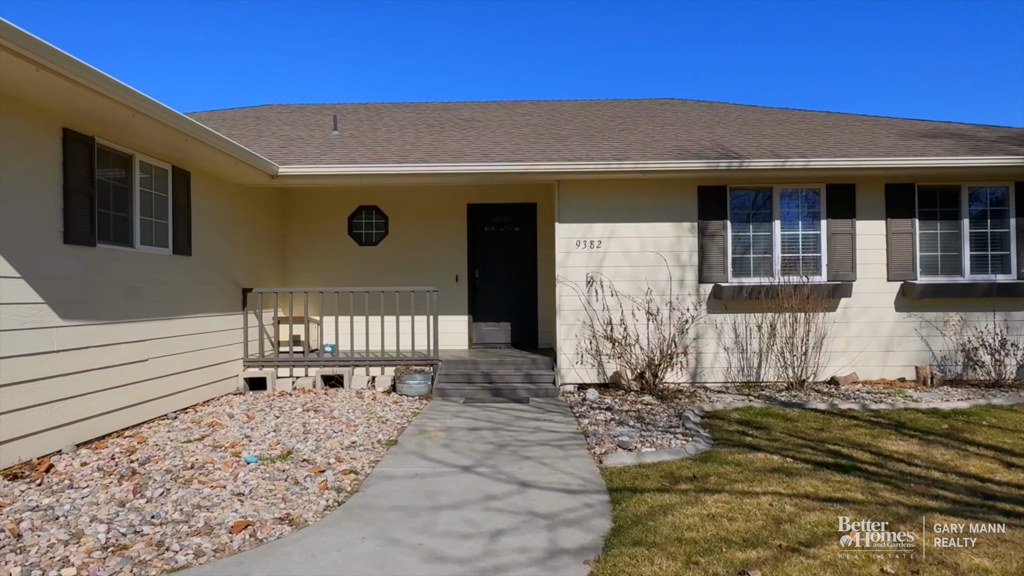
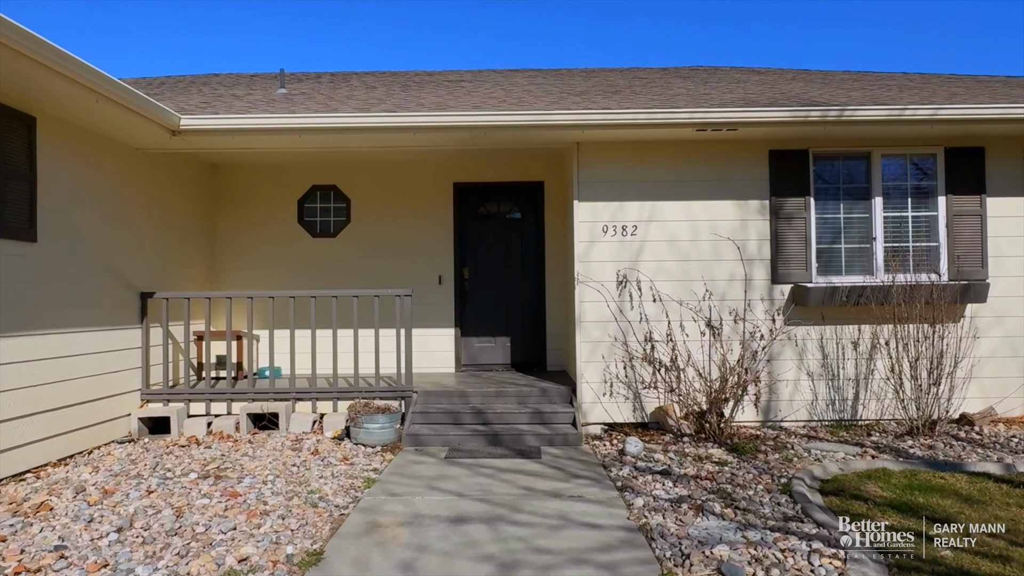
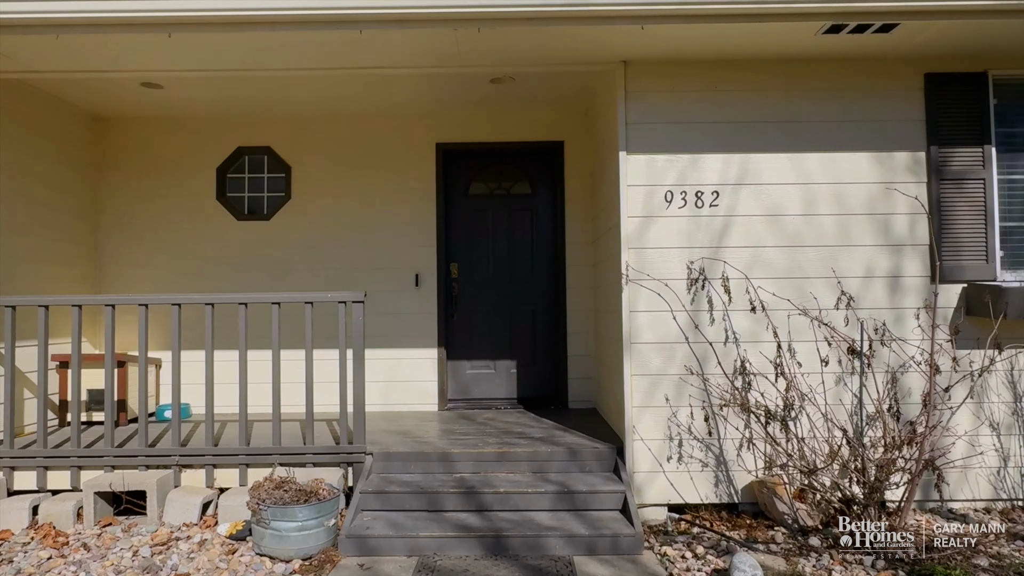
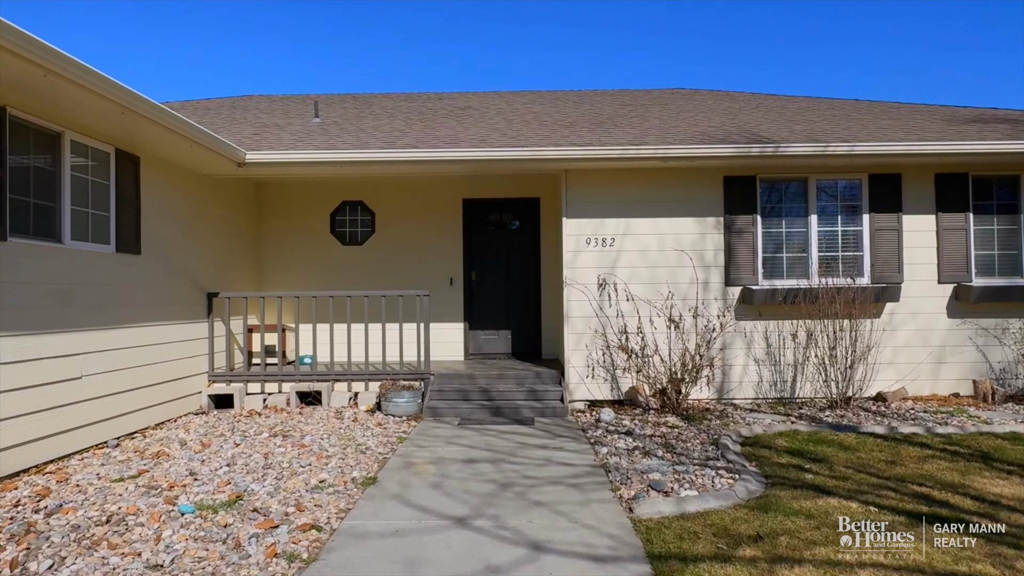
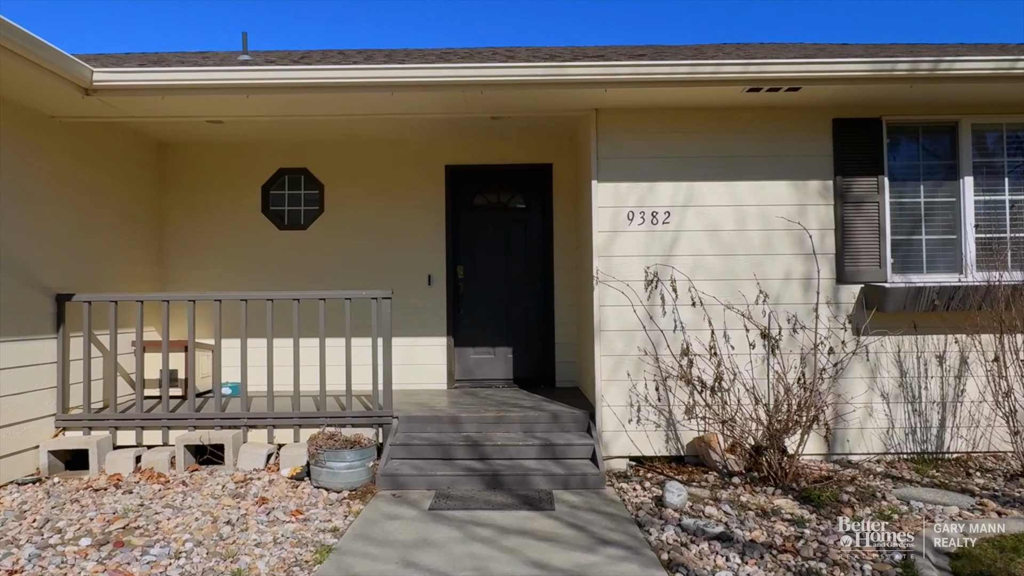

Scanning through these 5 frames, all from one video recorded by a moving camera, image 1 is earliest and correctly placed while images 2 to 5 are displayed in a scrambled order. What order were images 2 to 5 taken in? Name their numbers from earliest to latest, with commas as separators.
4, 2, 5, 3
